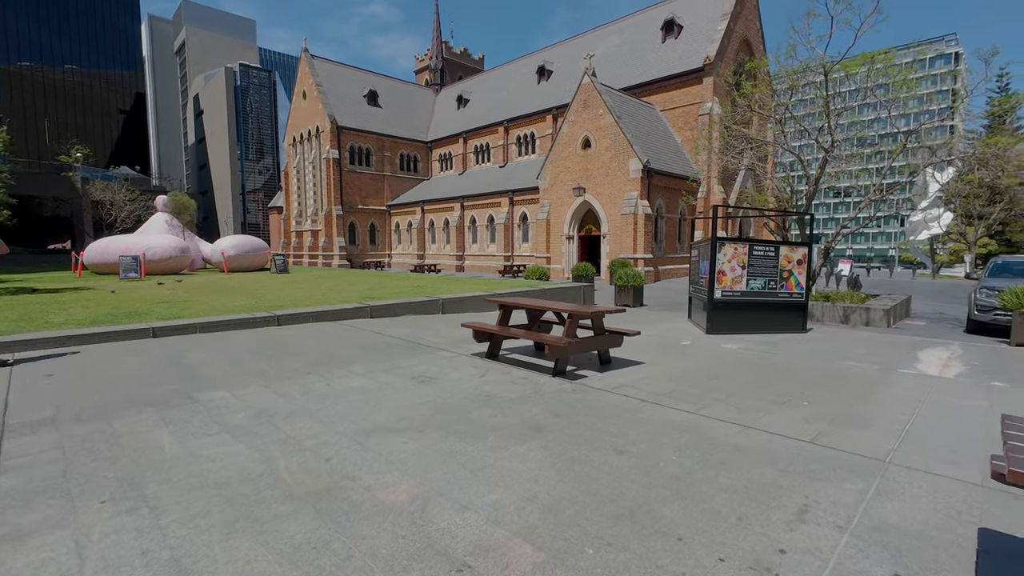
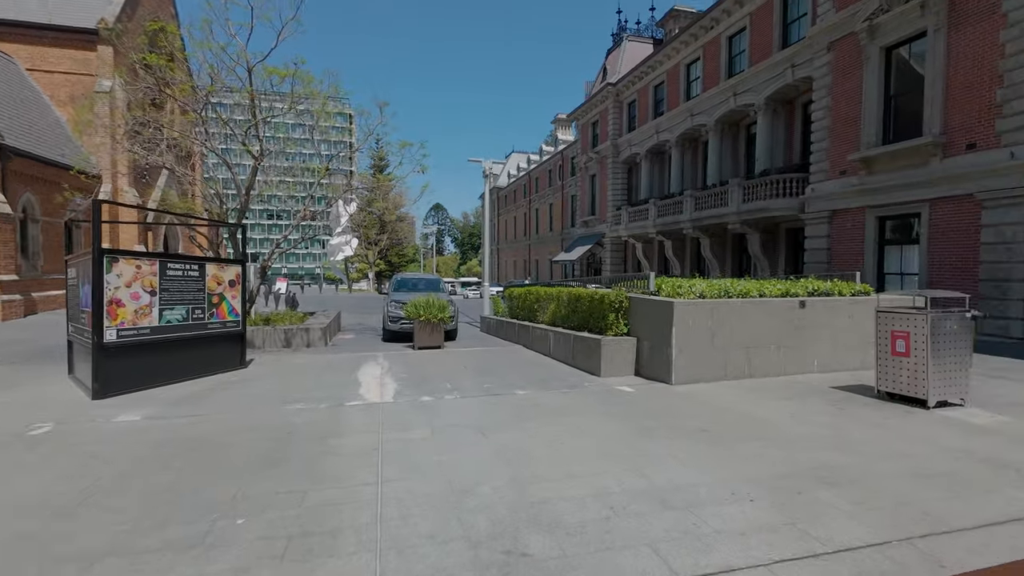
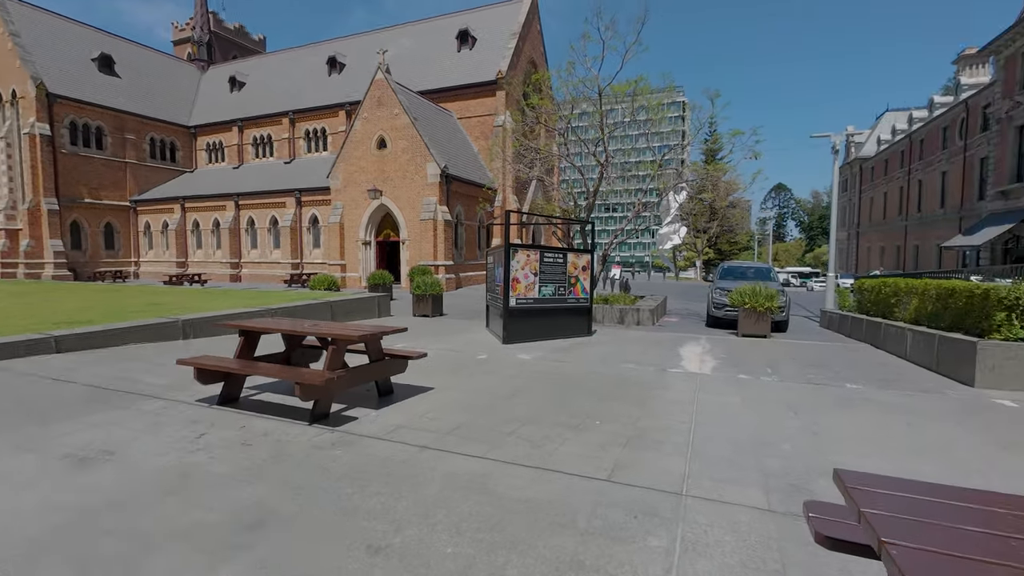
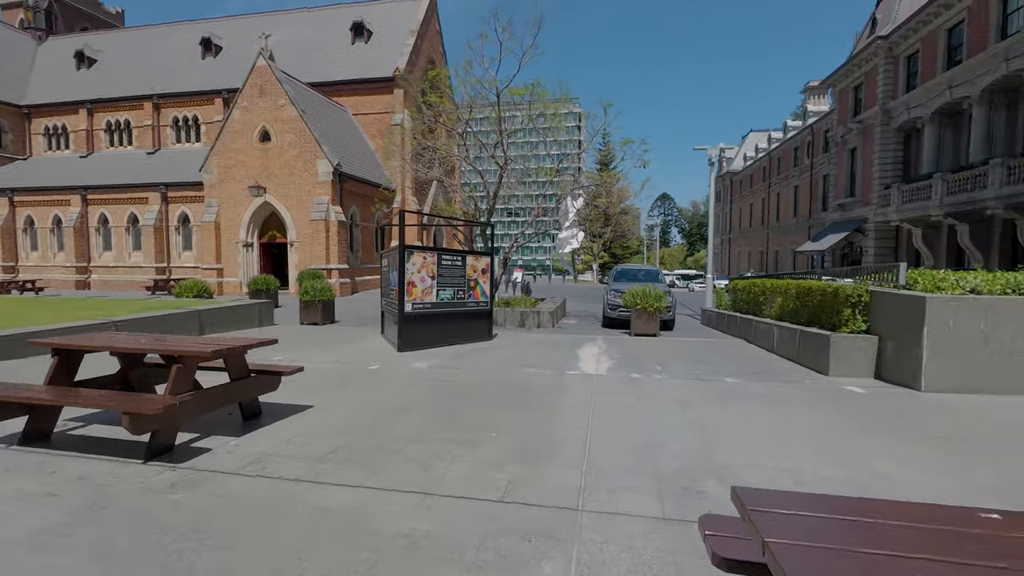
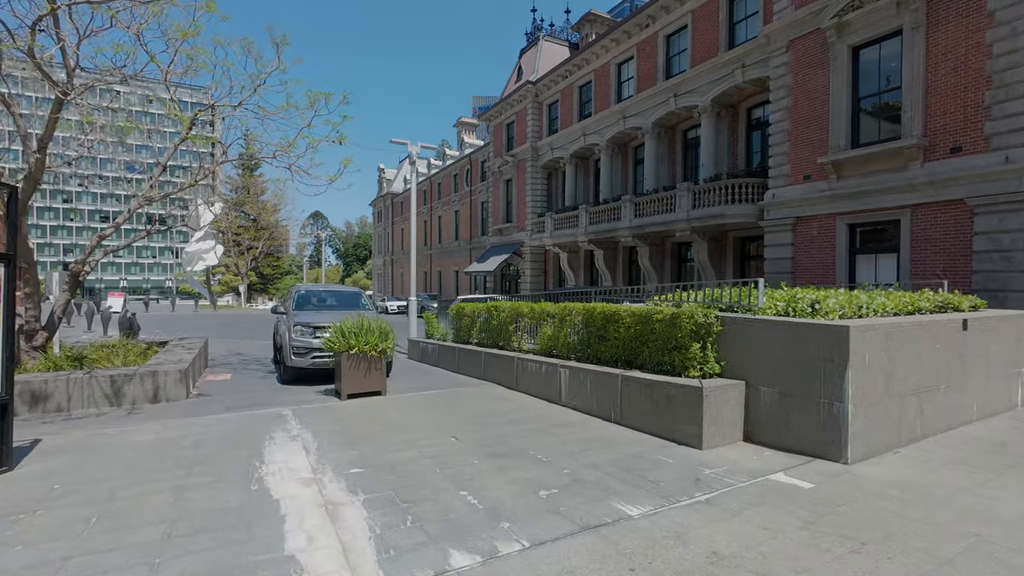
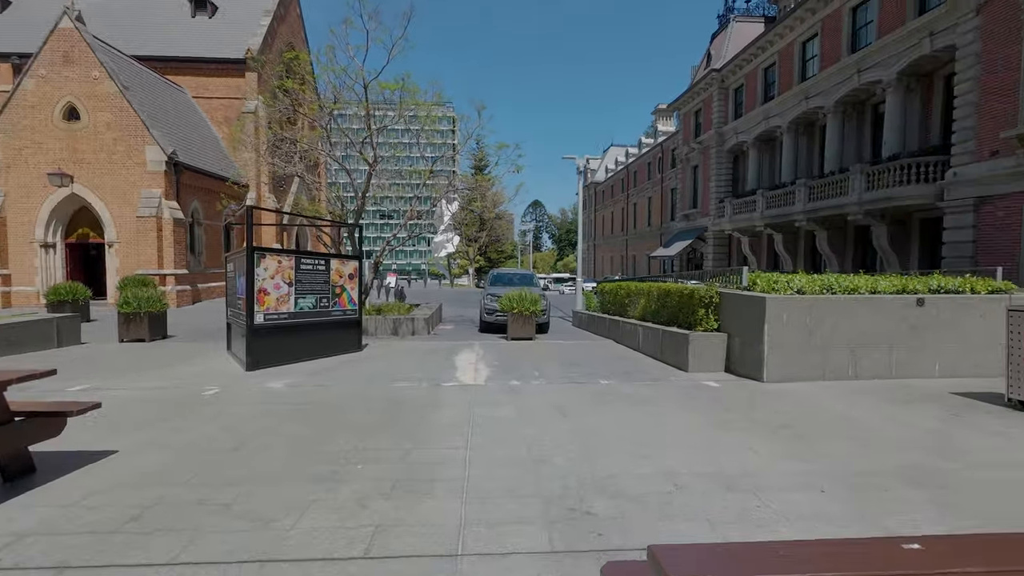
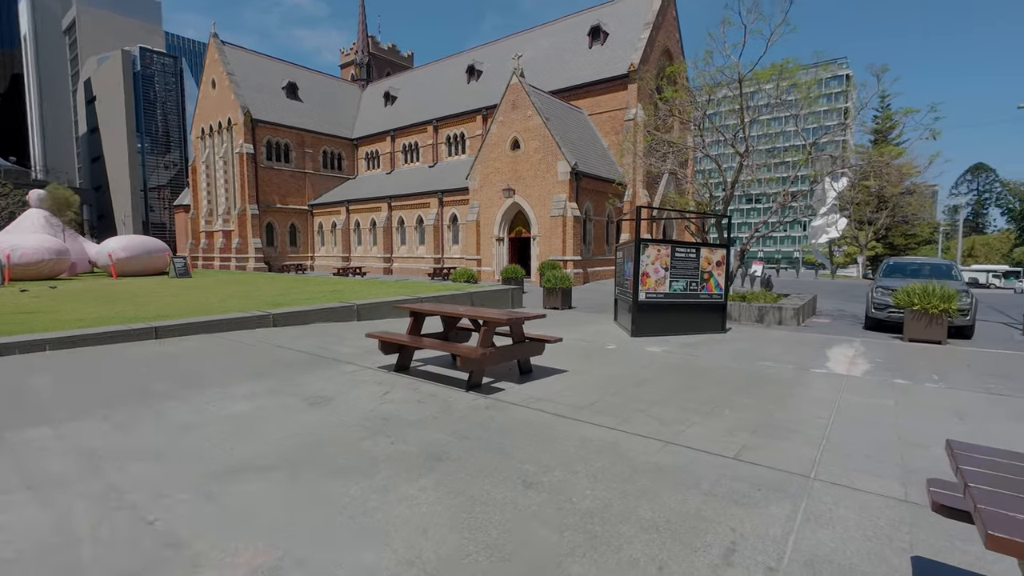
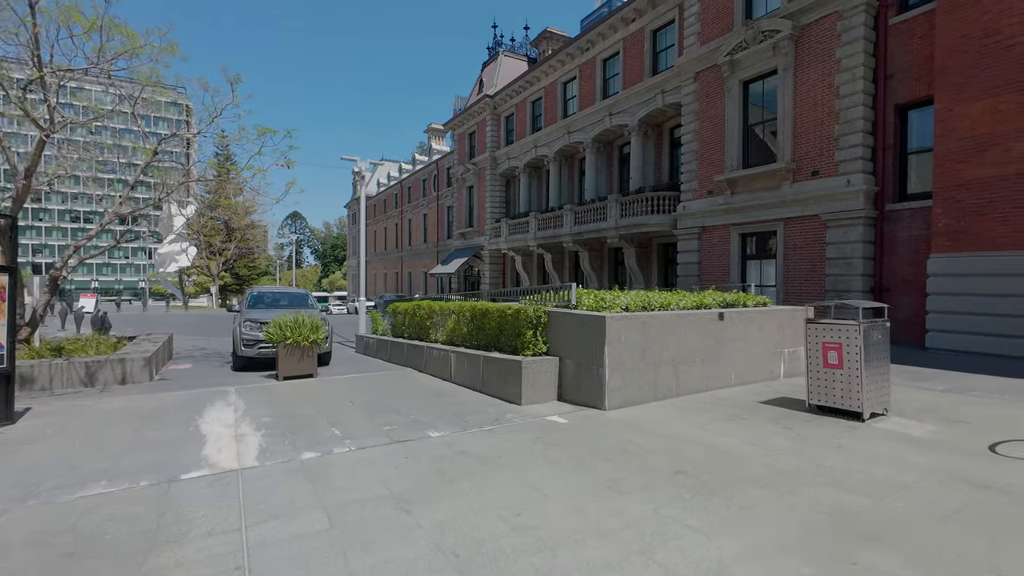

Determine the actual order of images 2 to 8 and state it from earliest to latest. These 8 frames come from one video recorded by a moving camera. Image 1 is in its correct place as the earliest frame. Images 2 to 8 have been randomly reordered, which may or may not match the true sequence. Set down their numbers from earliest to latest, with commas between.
7, 3, 4, 6, 2, 8, 5
